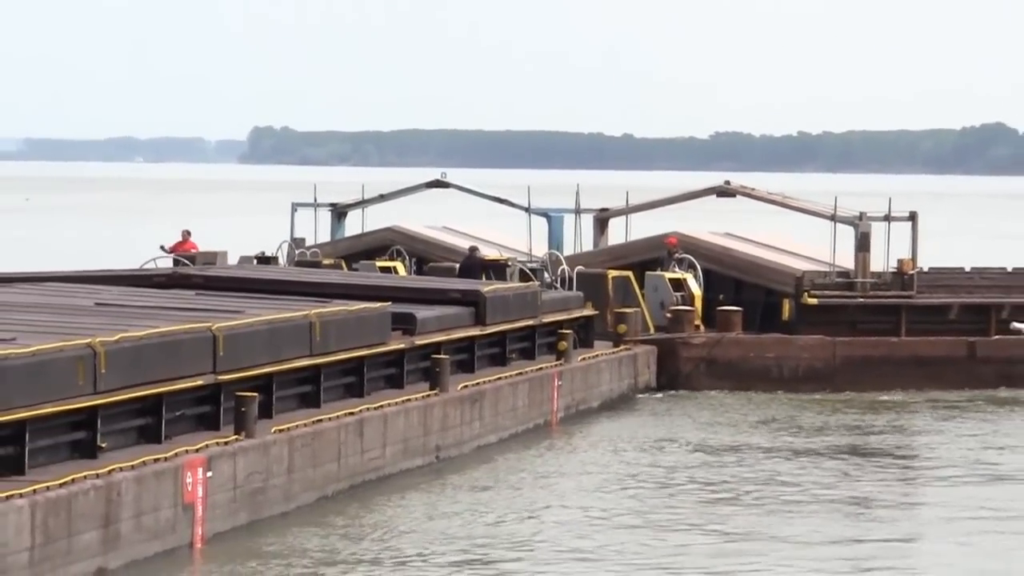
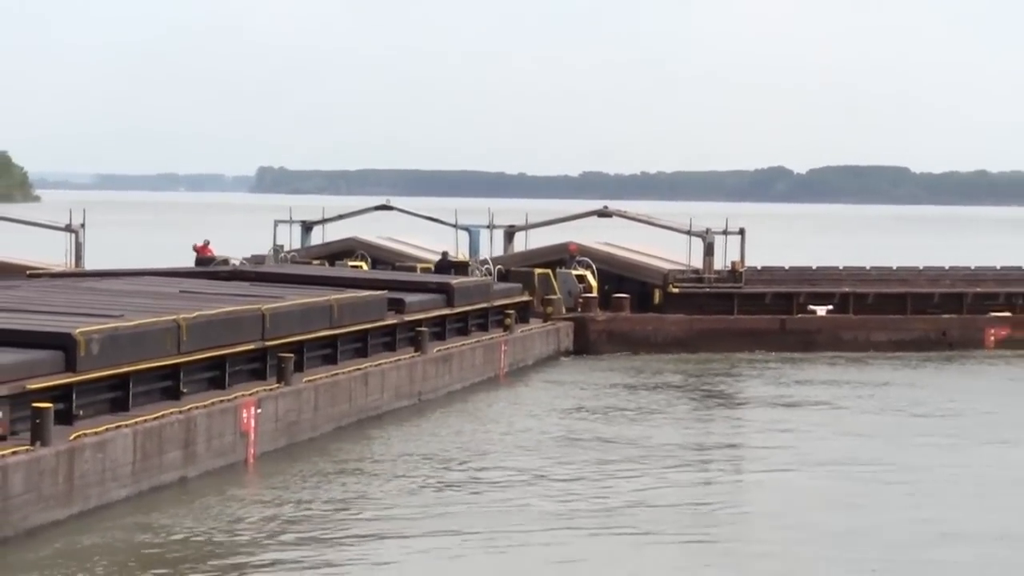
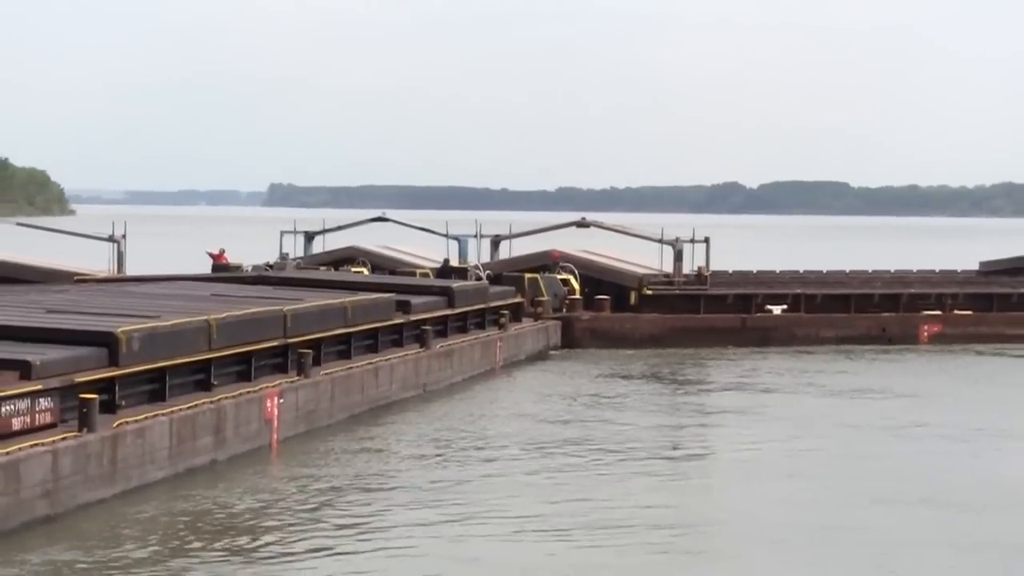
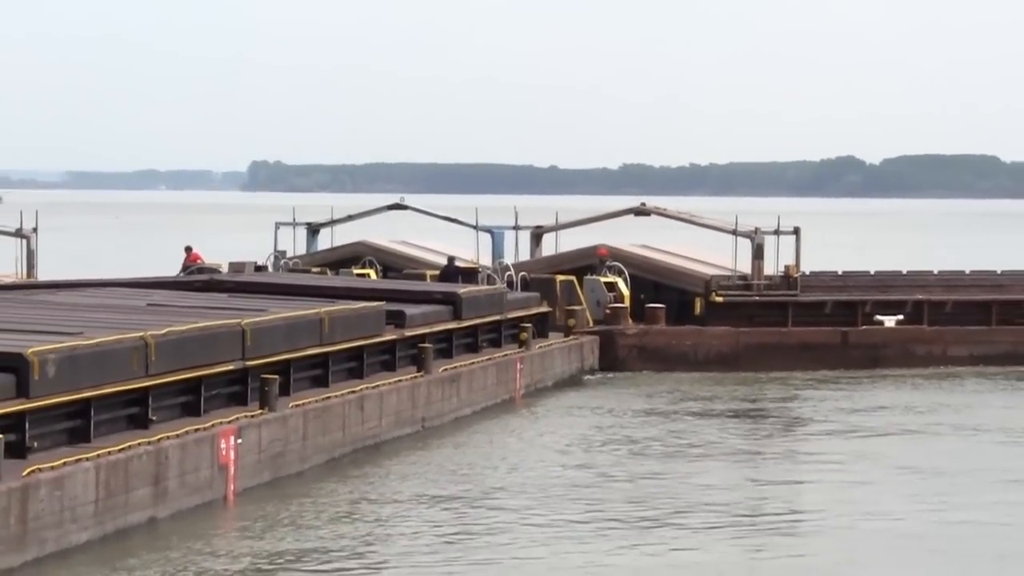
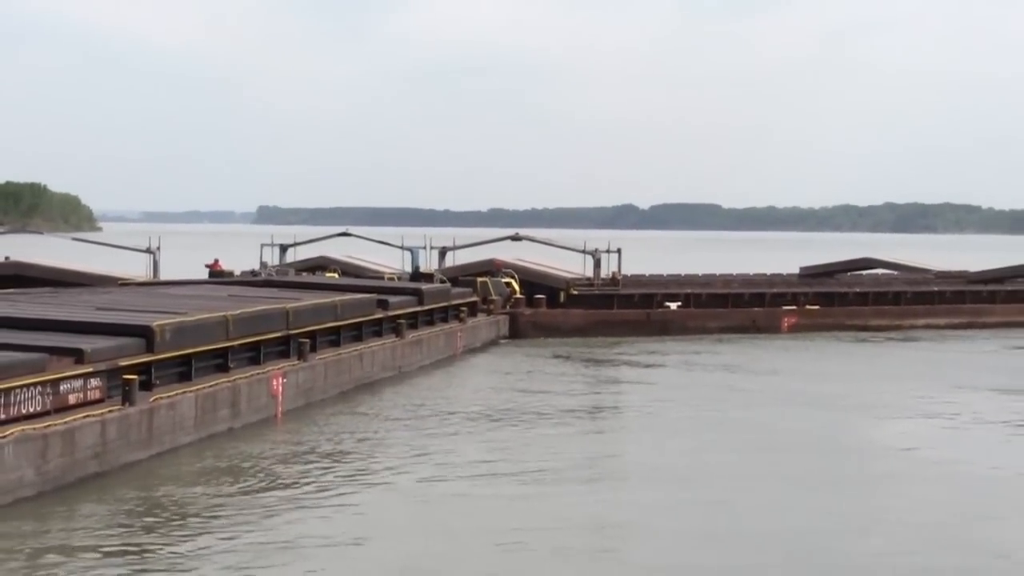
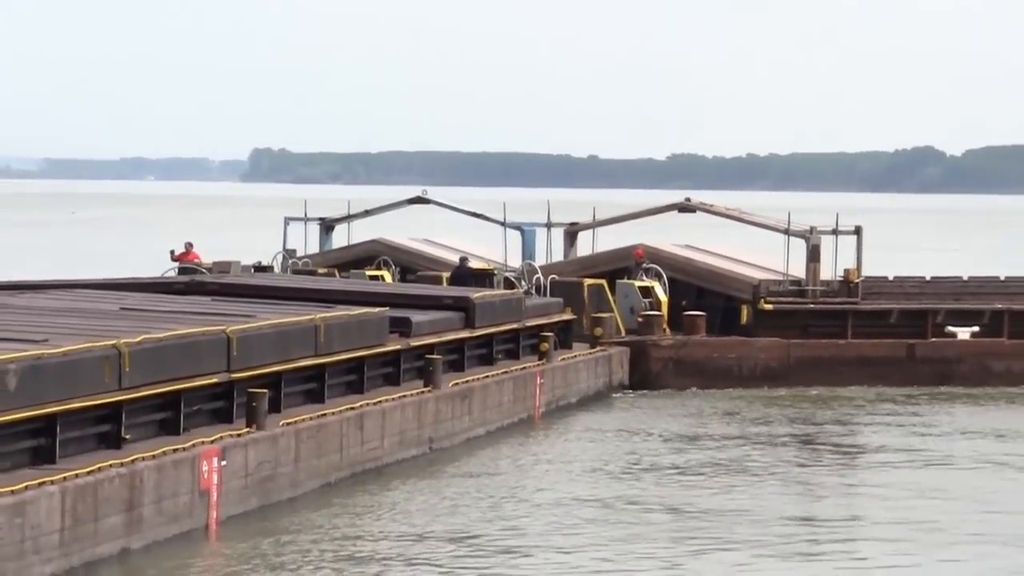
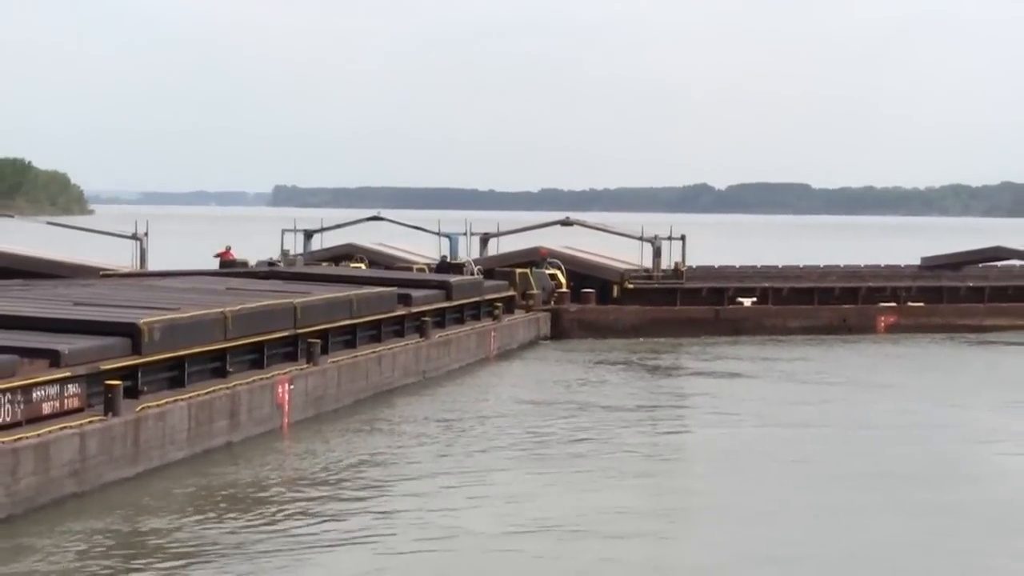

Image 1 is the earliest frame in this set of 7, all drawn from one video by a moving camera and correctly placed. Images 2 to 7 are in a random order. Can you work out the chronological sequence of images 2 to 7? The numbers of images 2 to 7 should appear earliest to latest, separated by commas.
6, 4, 2, 3, 7, 5
